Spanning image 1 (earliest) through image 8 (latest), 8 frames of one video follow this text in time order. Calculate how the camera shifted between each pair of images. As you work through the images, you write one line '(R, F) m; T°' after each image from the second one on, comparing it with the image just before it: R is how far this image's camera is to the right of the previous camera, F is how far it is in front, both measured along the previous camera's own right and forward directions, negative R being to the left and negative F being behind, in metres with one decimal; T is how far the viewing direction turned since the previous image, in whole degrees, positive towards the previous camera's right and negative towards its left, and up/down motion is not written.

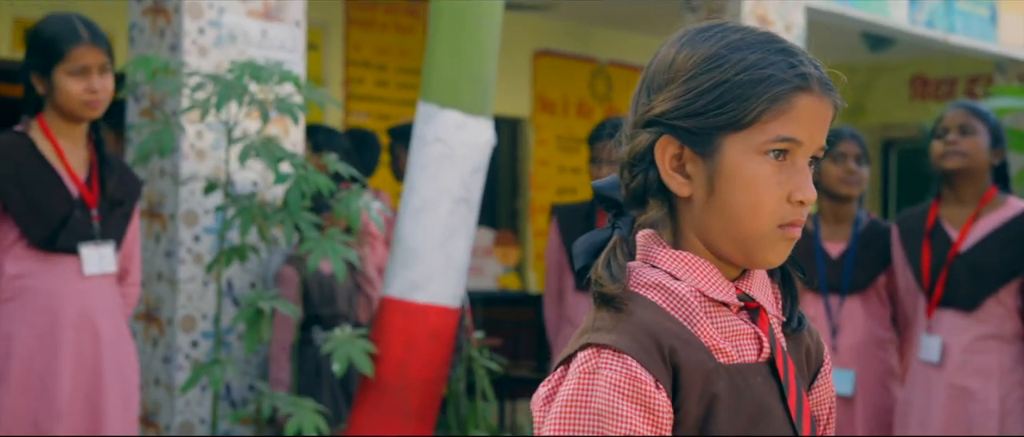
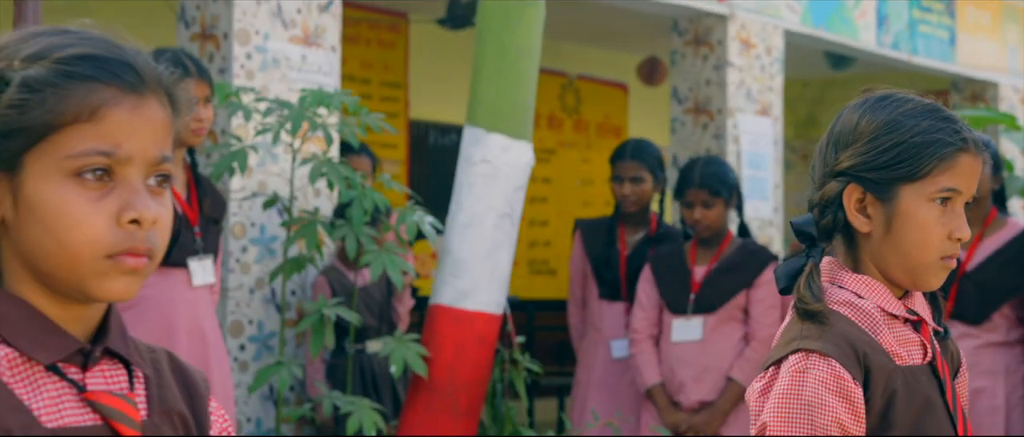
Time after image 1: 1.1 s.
(-0.4, -0.4) m; +3°
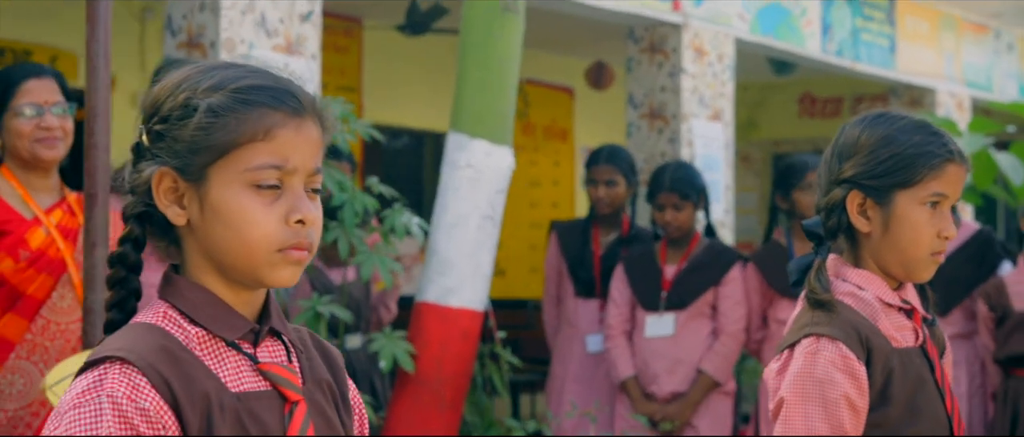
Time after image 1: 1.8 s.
(-0.2, -0.3) m; +2°
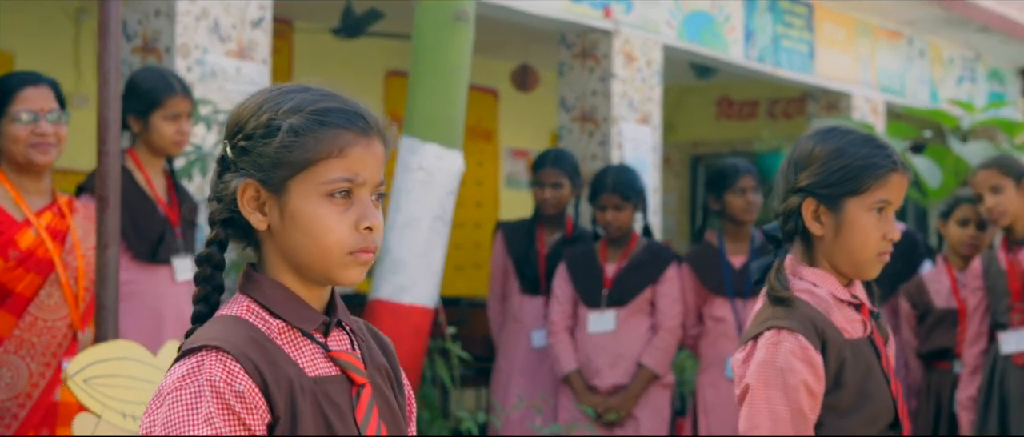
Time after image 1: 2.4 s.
(-0.1, -0.2) m; +3°
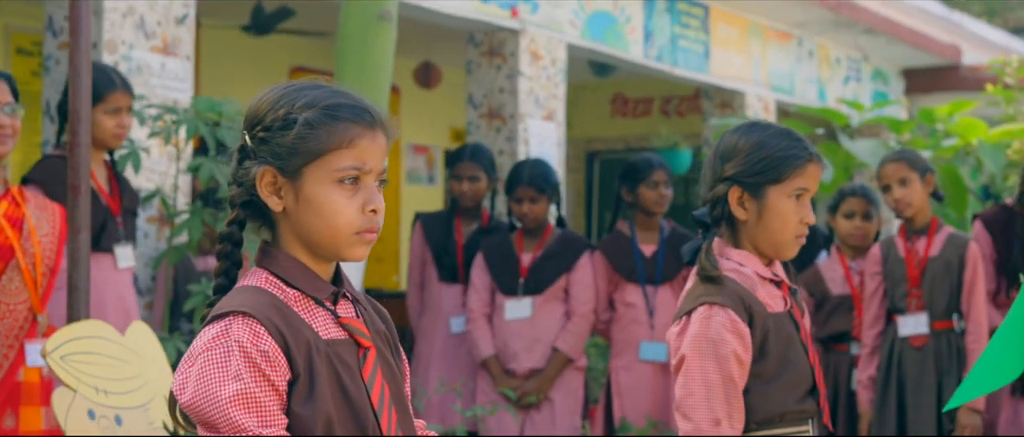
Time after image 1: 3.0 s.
(-0.1, -0.2) m; +4°
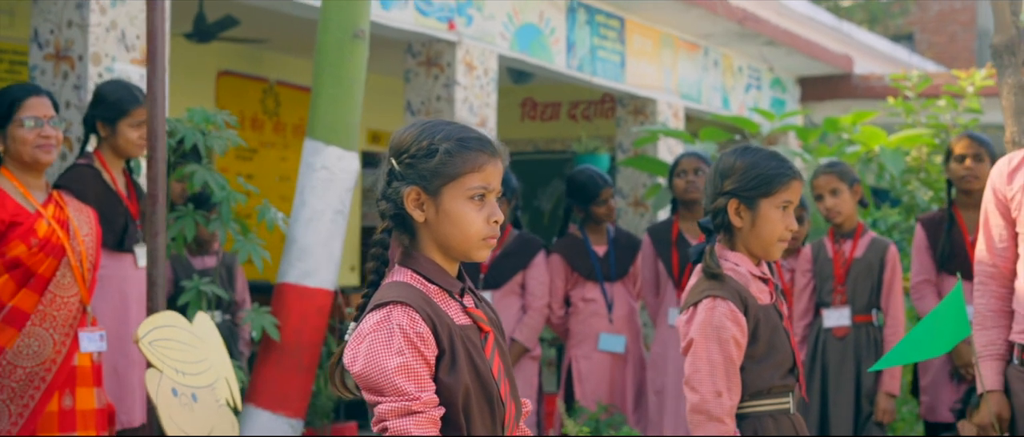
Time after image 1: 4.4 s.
(-0.3, -0.5) m; +4°
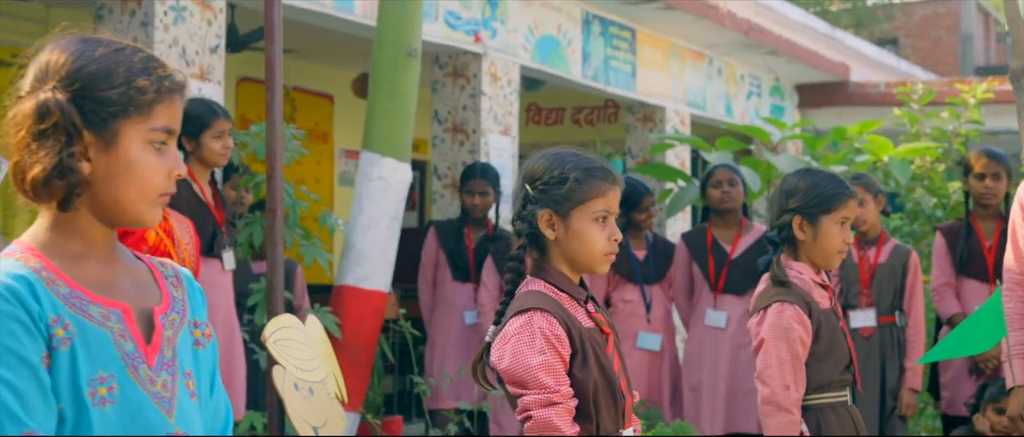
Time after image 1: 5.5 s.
(-0.3, -0.4) m; +1°
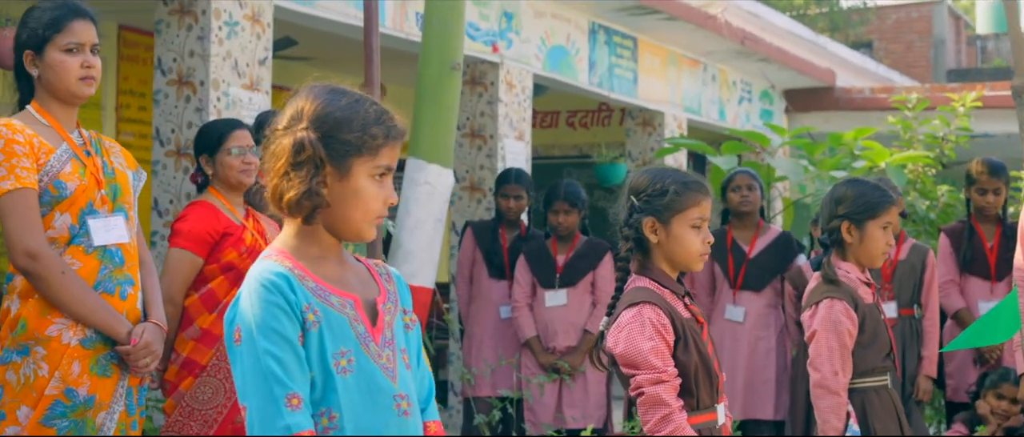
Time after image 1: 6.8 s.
(-0.3, -0.5) m; +1°
